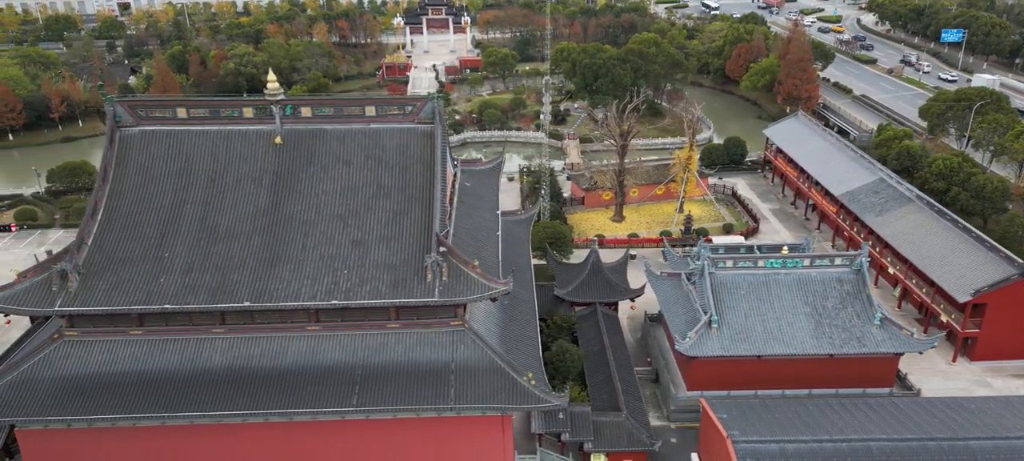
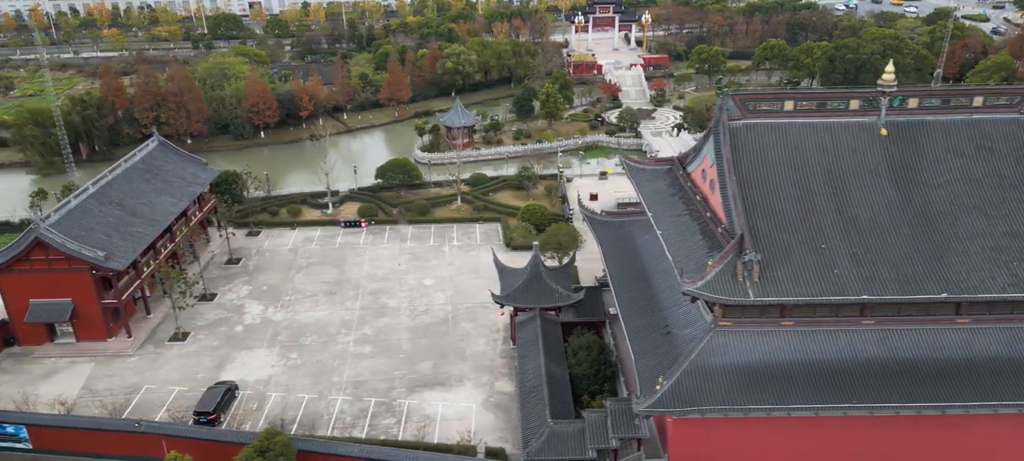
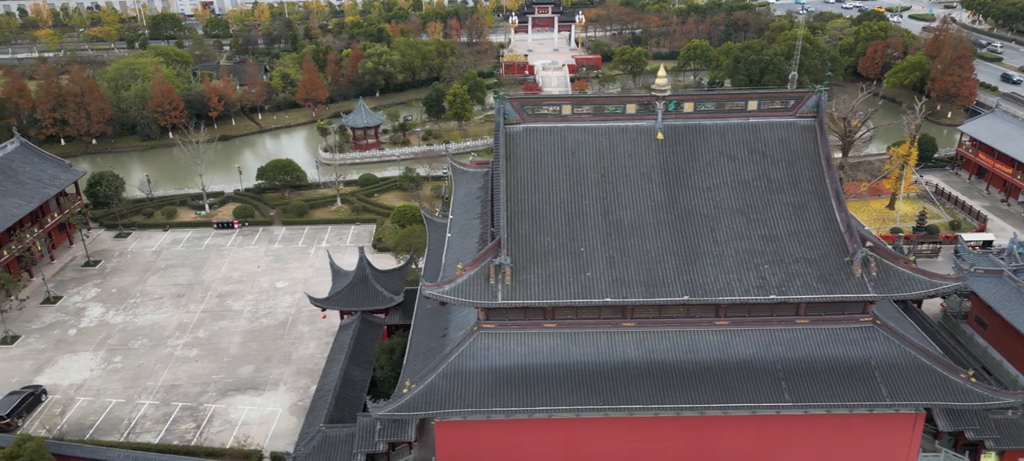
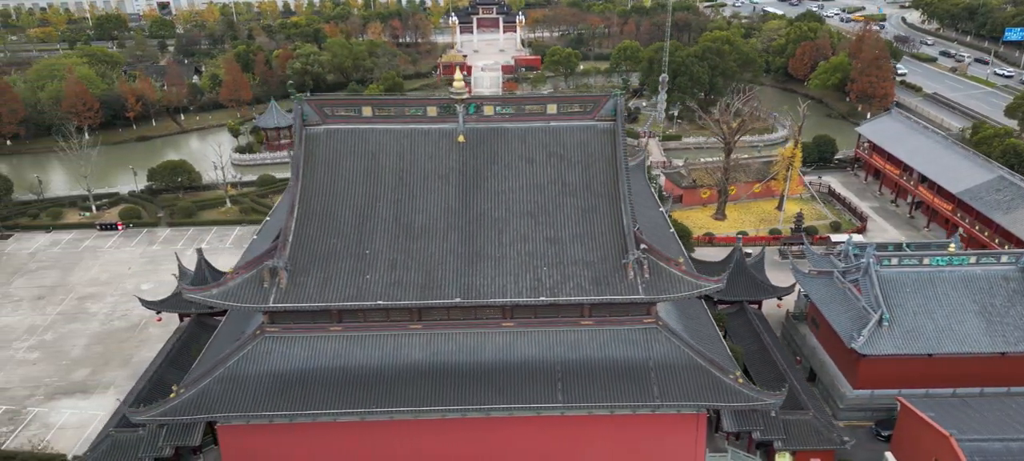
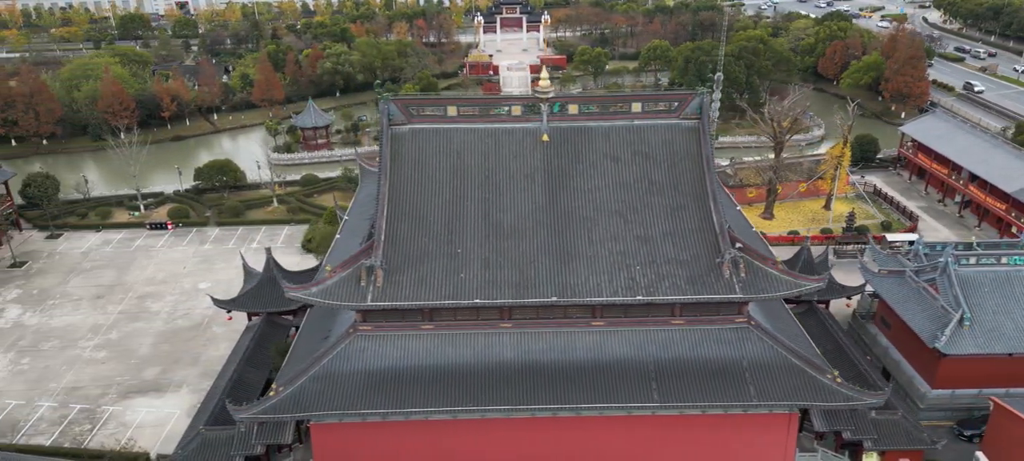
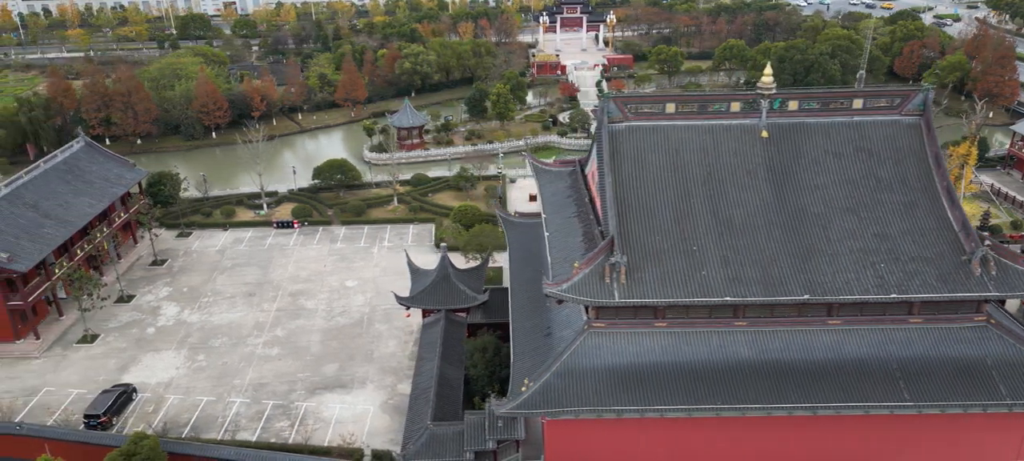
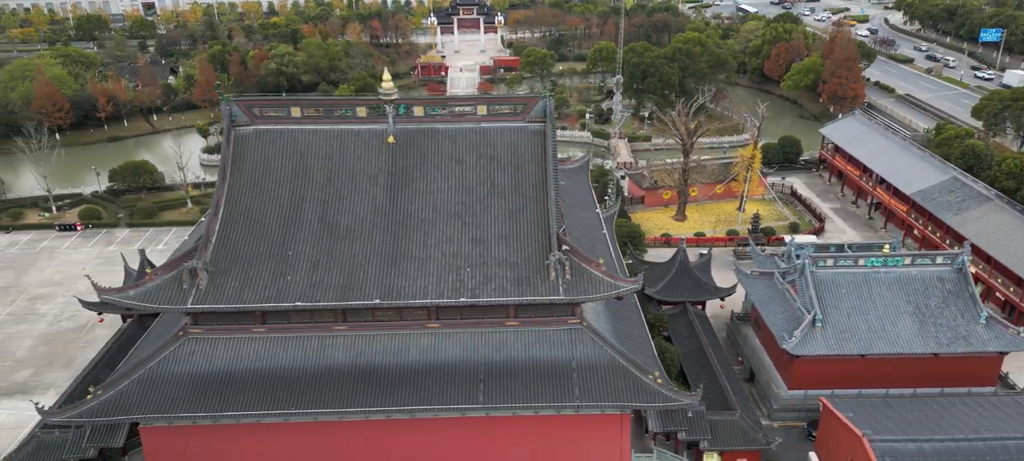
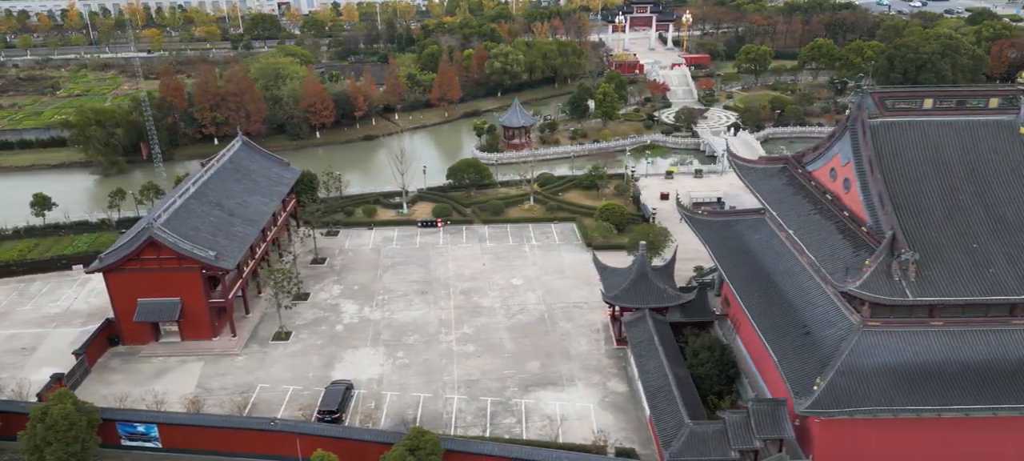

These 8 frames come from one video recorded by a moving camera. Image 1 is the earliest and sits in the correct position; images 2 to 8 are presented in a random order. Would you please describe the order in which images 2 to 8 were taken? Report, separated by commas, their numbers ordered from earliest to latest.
7, 4, 5, 3, 6, 2, 8
